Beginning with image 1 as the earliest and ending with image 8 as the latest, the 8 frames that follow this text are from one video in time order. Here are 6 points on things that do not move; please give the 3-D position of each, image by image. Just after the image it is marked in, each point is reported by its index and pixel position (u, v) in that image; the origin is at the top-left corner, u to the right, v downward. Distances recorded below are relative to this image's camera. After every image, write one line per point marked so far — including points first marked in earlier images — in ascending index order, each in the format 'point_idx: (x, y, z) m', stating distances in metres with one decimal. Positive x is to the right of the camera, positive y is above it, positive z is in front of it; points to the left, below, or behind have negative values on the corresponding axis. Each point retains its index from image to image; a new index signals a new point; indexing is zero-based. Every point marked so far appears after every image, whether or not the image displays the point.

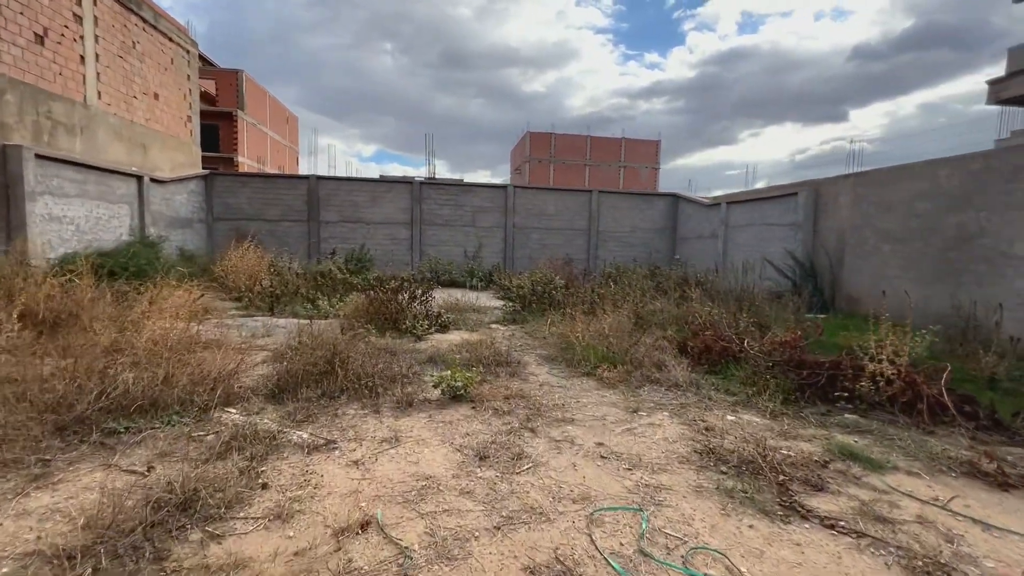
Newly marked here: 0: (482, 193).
0: (-0.7, +2.2, +10.6) m
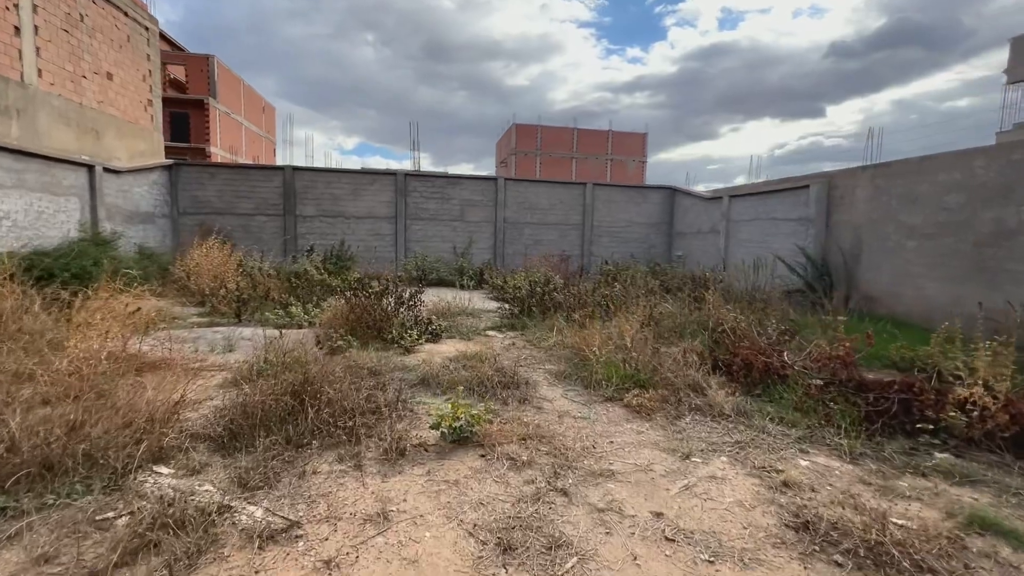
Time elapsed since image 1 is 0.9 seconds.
0: (-0.9, +2.2, +10.0) m
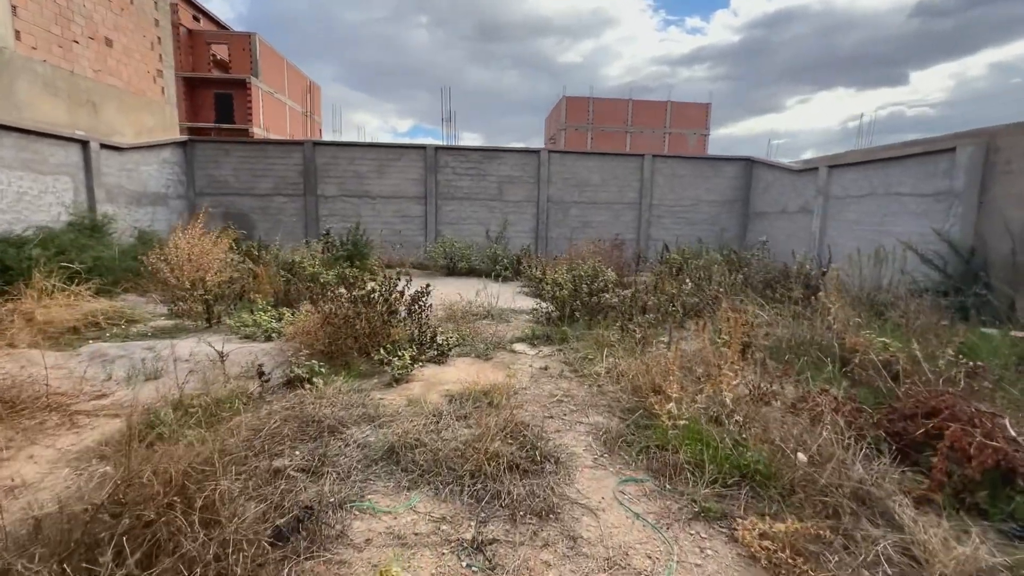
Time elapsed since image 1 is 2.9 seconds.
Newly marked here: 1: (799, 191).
0: (-0.1, +2.4, +8.8) m
1: (+4.6, +1.6, +7.7) m
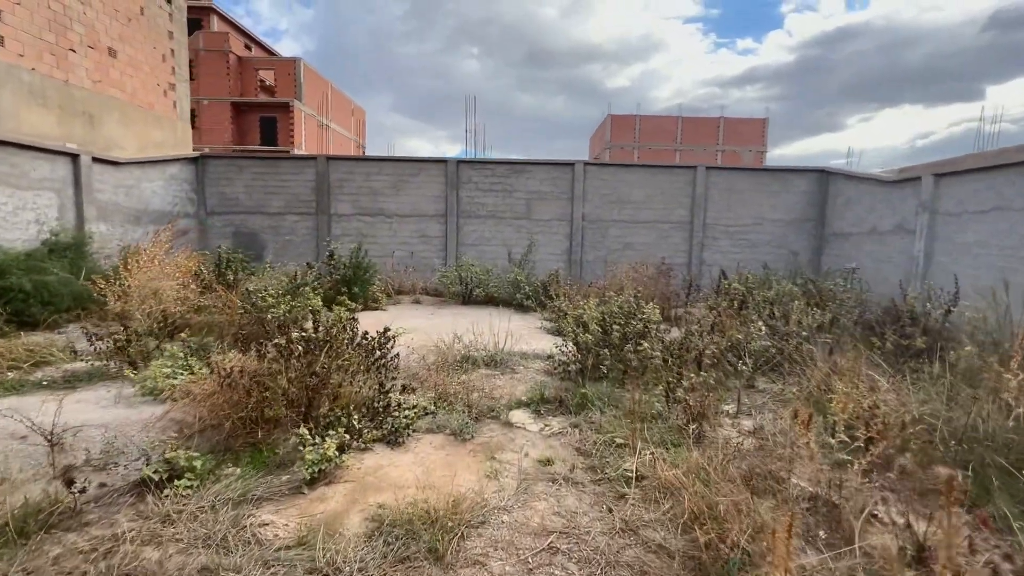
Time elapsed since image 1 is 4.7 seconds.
0: (+0.5, +1.9, +7.8) m
1: (+5.0, +1.1, +6.3) m
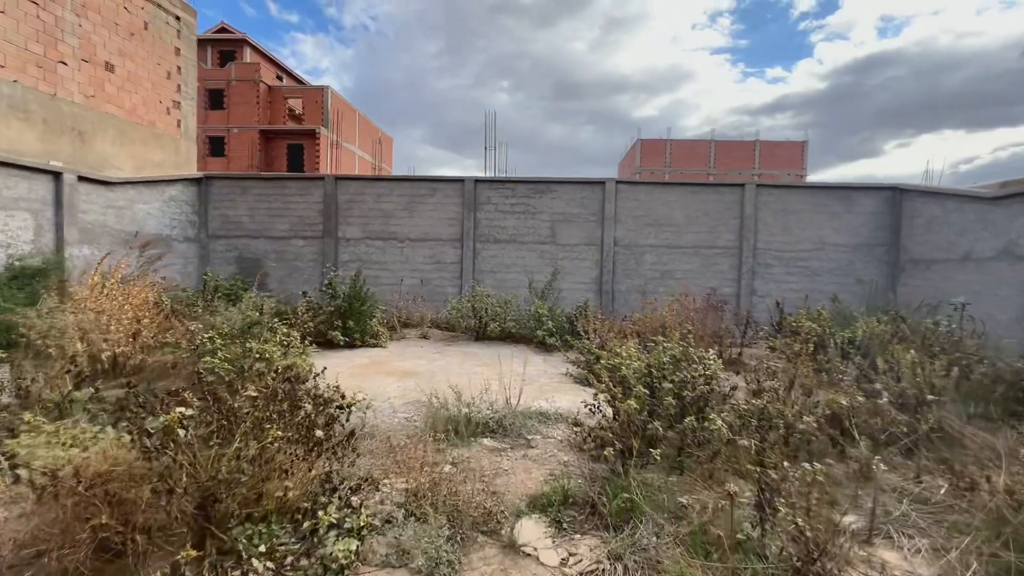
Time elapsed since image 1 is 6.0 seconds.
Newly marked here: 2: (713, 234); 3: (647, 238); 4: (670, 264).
0: (+0.8, +1.4, +7.0) m
1: (+5.3, +0.6, +5.2) m
2: (+3.0, +0.8, +7.0) m
3: (+2.0, +0.7, +7.0) m
4: (+2.3, +0.4, +7.0) m
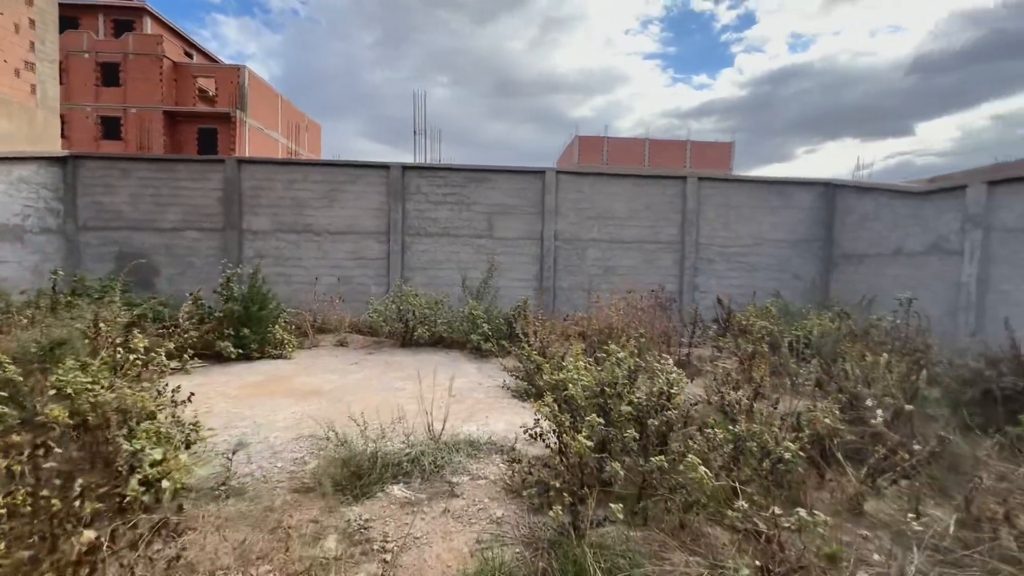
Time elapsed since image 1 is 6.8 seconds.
0: (-0.1, +1.5, +6.5) m
1: (+4.5, +0.7, +5.2) m
2: (+2.0, +0.9, +6.7) m
3: (+1.1, +0.8, +6.7) m
4: (+1.4, +0.4, +6.7) m
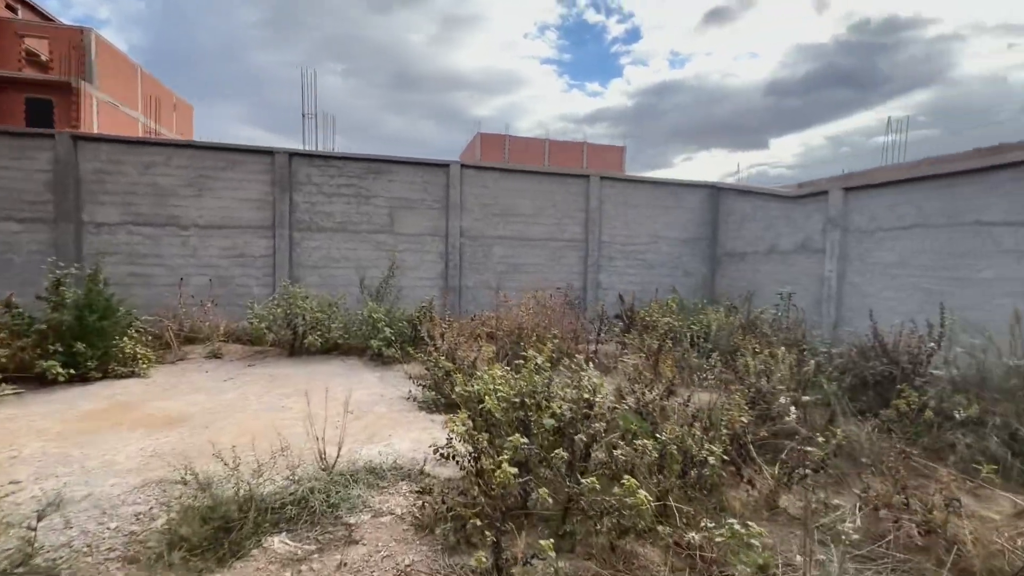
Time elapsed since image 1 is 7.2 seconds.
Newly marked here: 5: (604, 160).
0: (-1.4, +1.5, +6.1) m
1: (+3.5, +0.8, +5.8) m
2: (+0.7, +0.9, +6.8) m
3: (-0.2, +0.8, +6.5) m
4: (+0.1, +0.4, +6.6) m
5: (+3.7, +5.2, +18.6) m
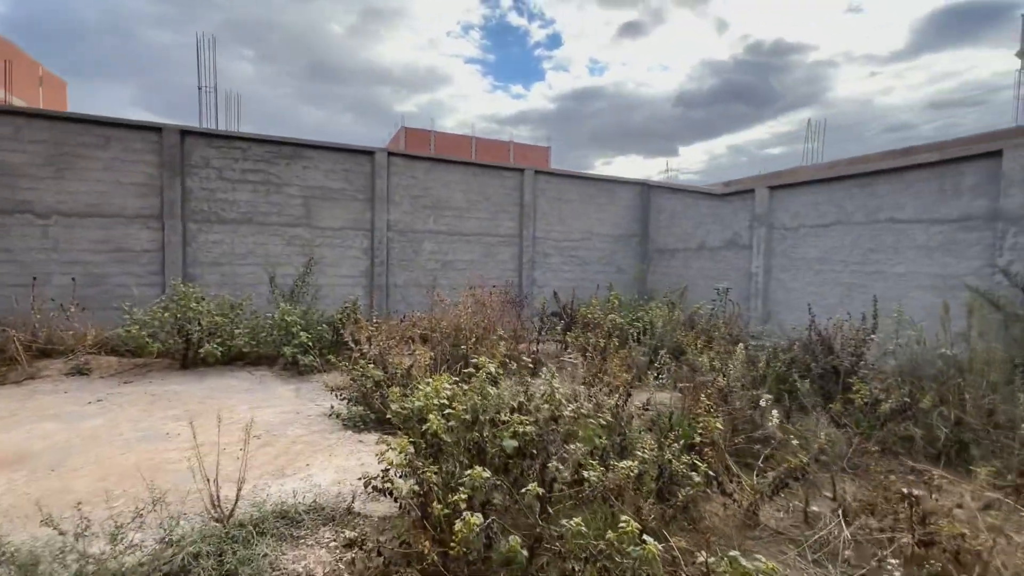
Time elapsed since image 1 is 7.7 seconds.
0: (-2.2, +1.5, +5.5) m
1: (+2.6, +0.8, +5.9) m
2: (-0.2, +0.9, +6.5) m
3: (-1.1, +0.8, +6.1) m
4: (-0.8, +0.5, +6.2) m
5: (+0.9, +5.3, +18.6) m
